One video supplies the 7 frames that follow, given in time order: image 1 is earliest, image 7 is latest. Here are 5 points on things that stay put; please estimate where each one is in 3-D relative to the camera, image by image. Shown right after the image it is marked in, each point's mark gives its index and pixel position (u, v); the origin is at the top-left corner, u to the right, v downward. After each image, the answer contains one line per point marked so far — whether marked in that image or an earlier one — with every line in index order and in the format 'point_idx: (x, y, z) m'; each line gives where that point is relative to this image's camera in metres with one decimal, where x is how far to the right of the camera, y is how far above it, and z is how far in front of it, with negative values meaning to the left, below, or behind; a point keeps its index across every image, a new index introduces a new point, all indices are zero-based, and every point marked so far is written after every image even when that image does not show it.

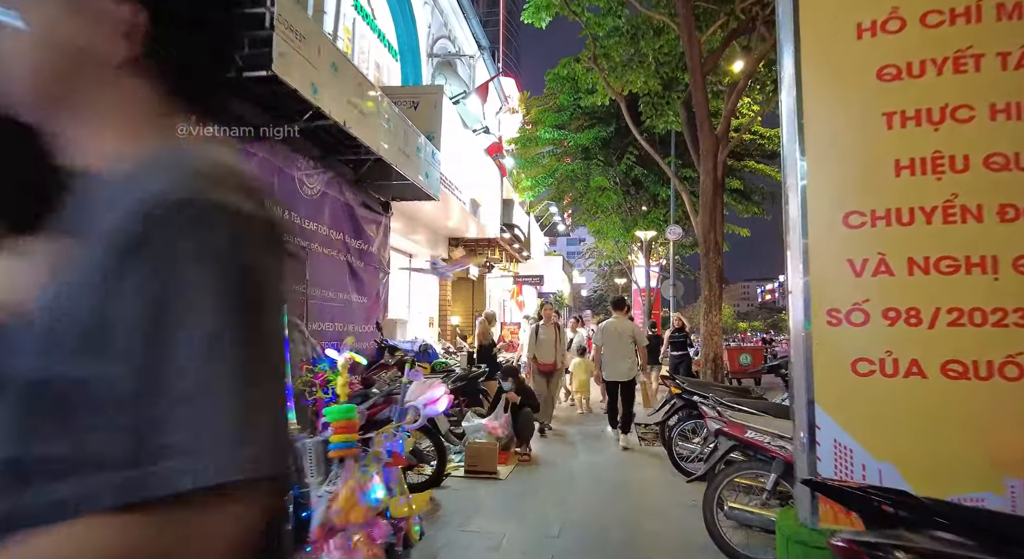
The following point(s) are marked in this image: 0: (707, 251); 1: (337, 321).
0: (+2.8, +0.4, +8.5) m
1: (-2.1, -0.5, +7.0) m
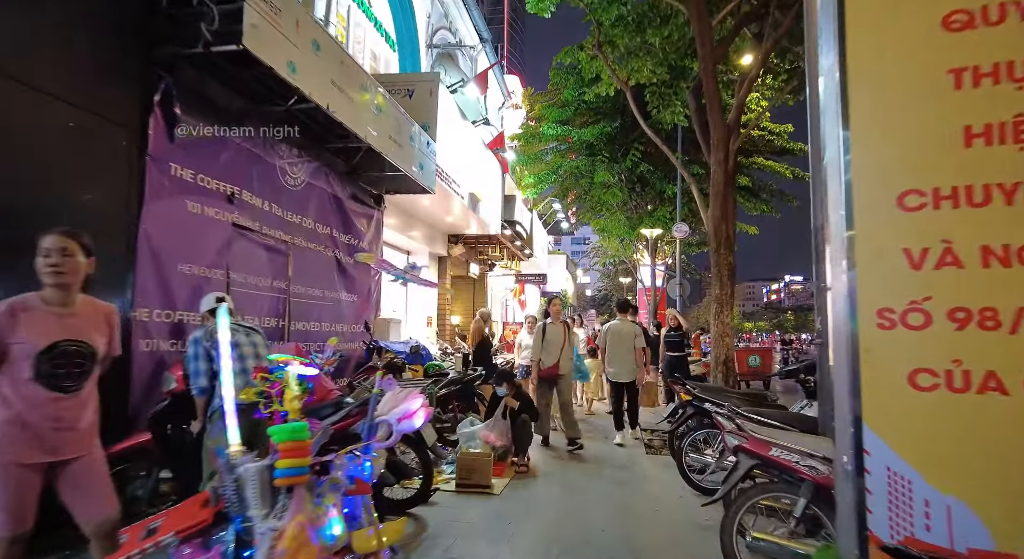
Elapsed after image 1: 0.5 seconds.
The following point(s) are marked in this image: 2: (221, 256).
0: (+2.8, +0.4, +8.0) m
1: (-2.1, -0.4, +6.6) m
2: (-2.4, +0.2, +4.9) m
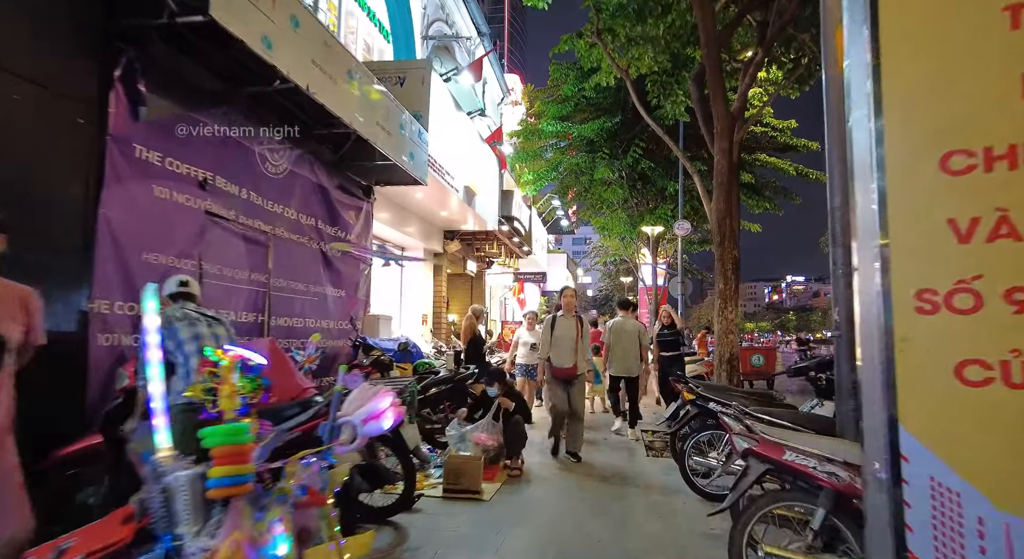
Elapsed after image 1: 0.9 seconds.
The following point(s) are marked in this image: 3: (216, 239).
0: (+2.7, +0.5, +7.7) m
1: (-2.1, -0.4, +6.3) m
2: (-2.4, +0.3, +4.6) m
3: (-2.4, +0.3, +4.9) m
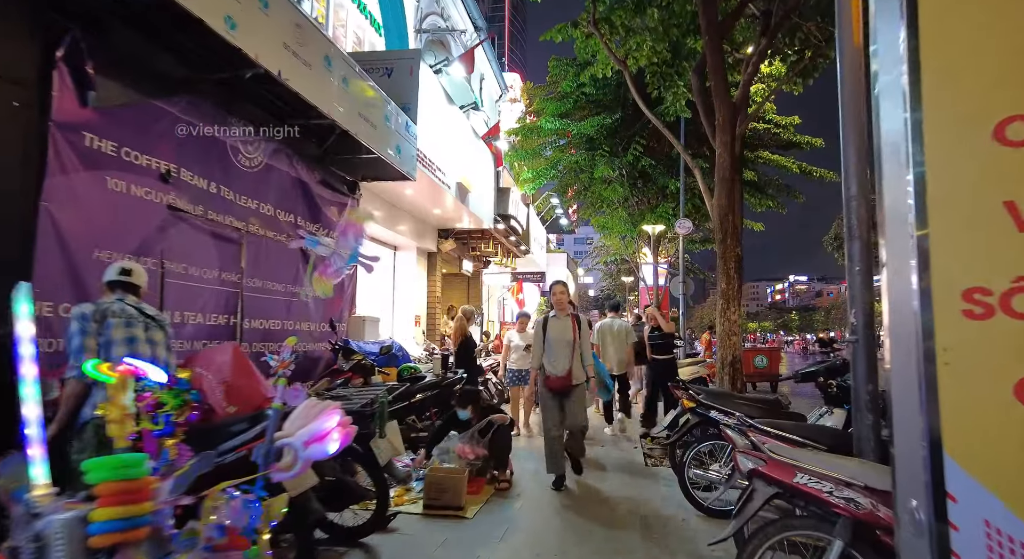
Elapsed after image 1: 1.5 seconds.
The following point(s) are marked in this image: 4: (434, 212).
0: (+2.6, +0.5, +7.4) m
1: (-2.2, -0.4, +5.9) m
2: (-2.6, +0.3, +4.3) m
3: (-2.5, +0.3, +4.6) m
4: (-1.4, +1.2, +10.8) m
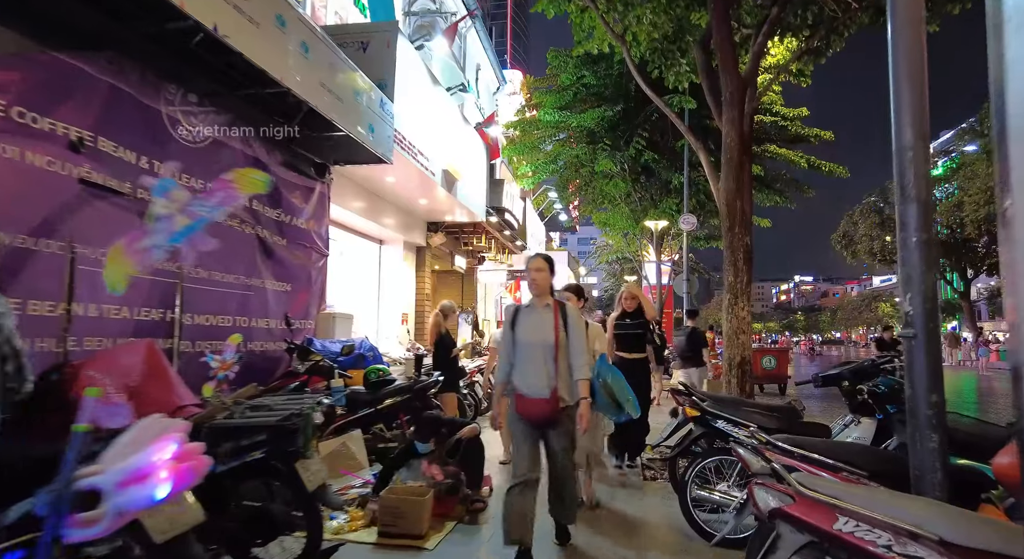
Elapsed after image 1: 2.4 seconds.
0: (+2.4, +0.6, +6.7) m
1: (-2.4, -0.3, +5.3) m
2: (-2.7, +0.3, +3.6) m
3: (-2.7, +0.4, +3.9) m
4: (-1.5, +1.3, +10.2) m
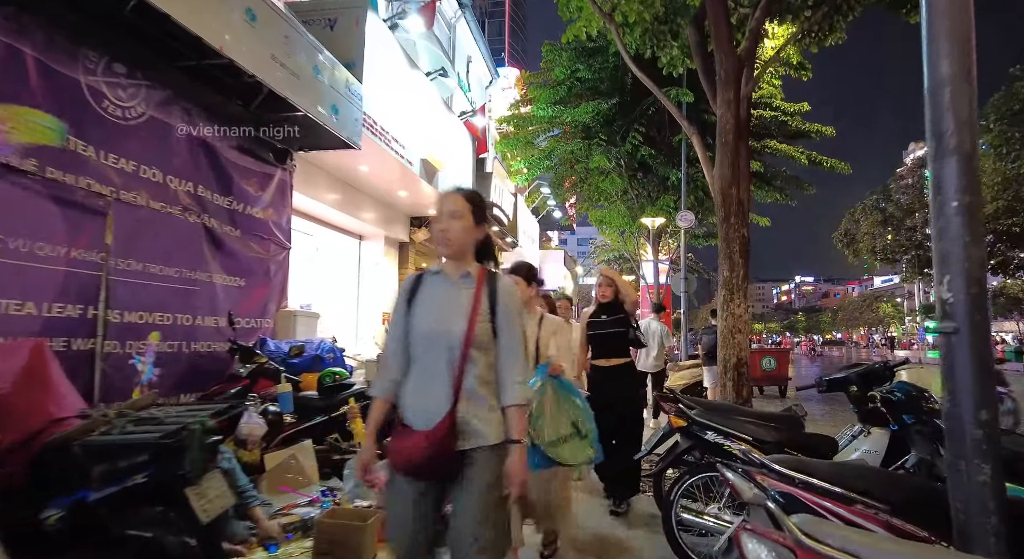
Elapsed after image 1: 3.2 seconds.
0: (+2.2, +0.6, +6.2) m
1: (-2.6, -0.2, +4.8) m
2: (-3.0, +0.4, +3.1) m
3: (-2.9, +0.5, +3.4) m
4: (-1.8, +1.3, +9.6) m
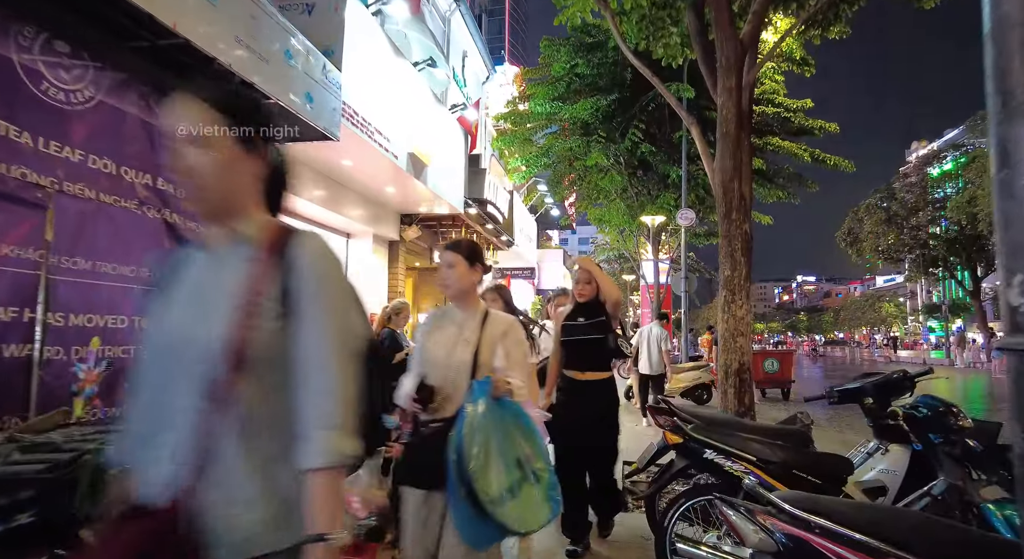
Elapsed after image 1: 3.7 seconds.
0: (+2.1, +0.6, +5.8) m
1: (-2.8, -0.2, +4.4) m
2: (-3.1, +0.4, +2.8) m
3: (-3.0, +0.5, +3.0) m
4: (-1.9, +1.3, +9.3) m
